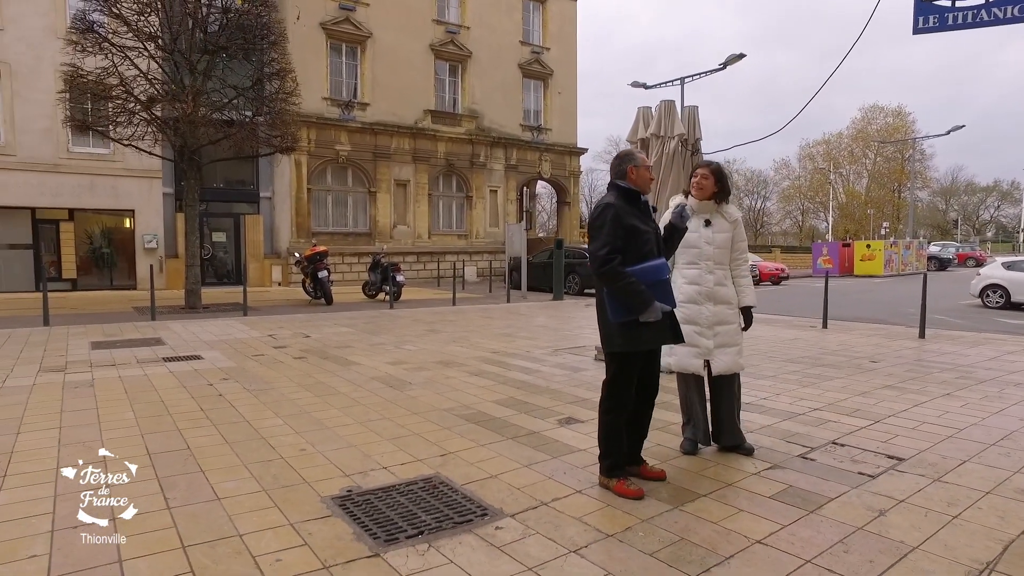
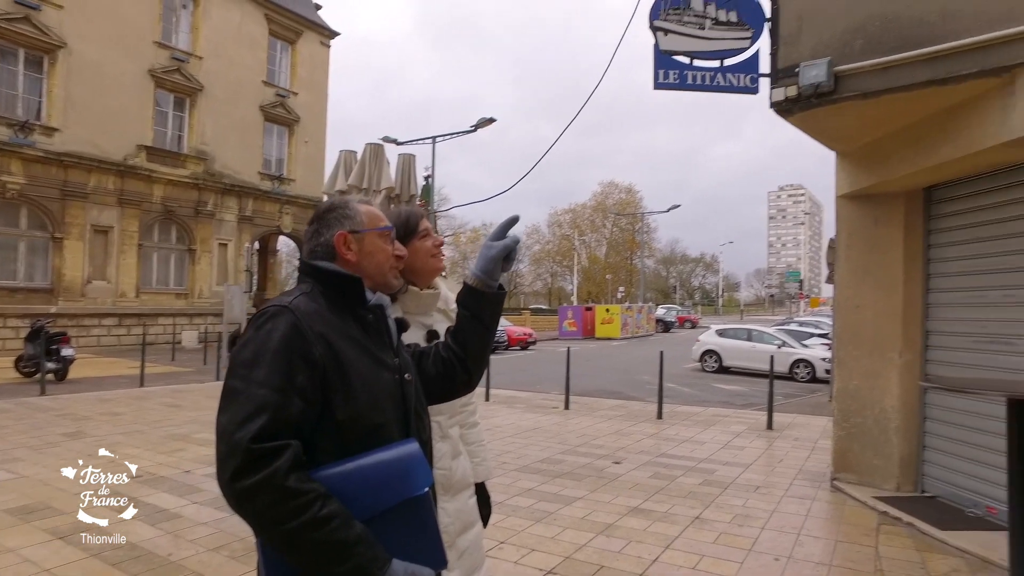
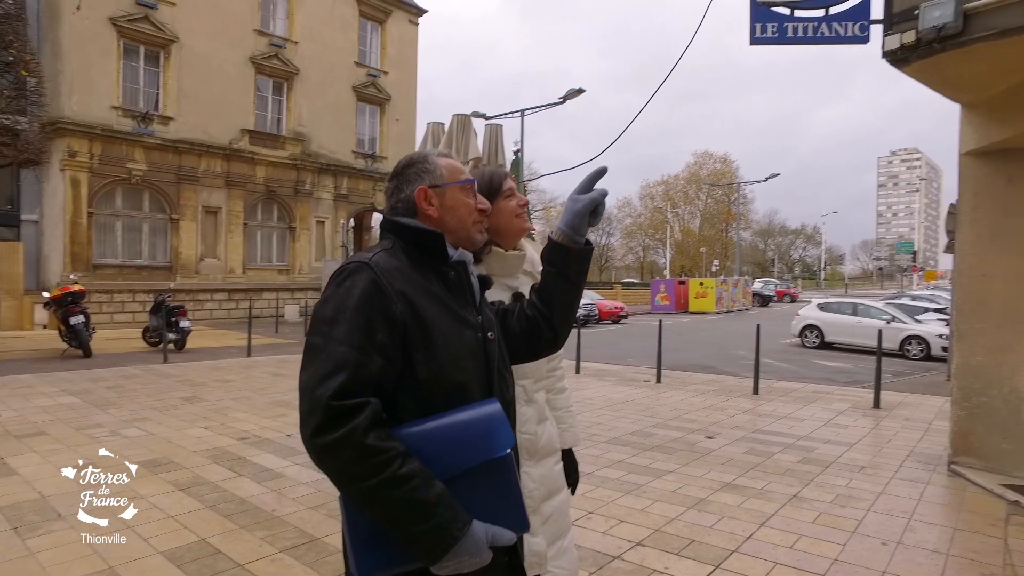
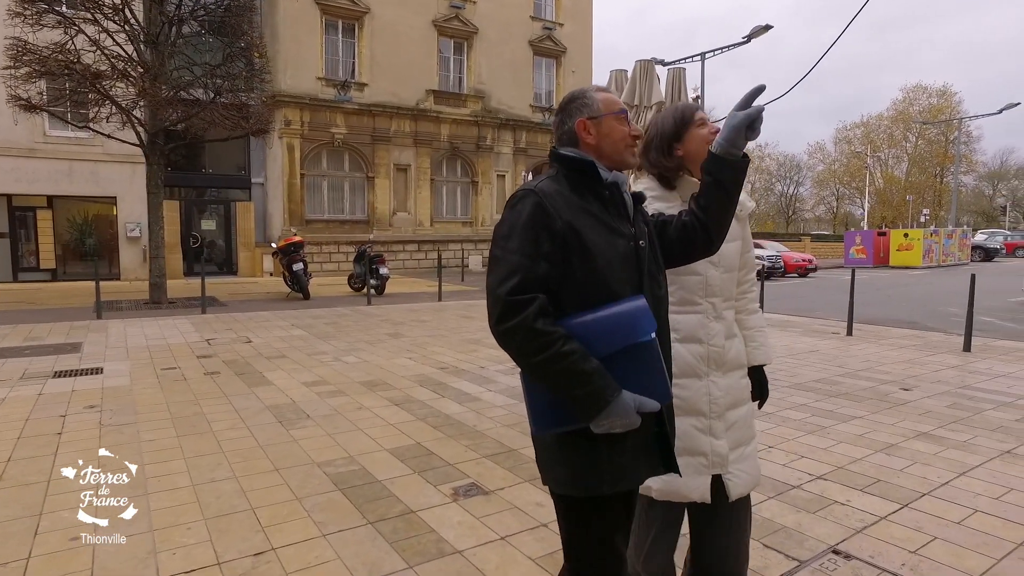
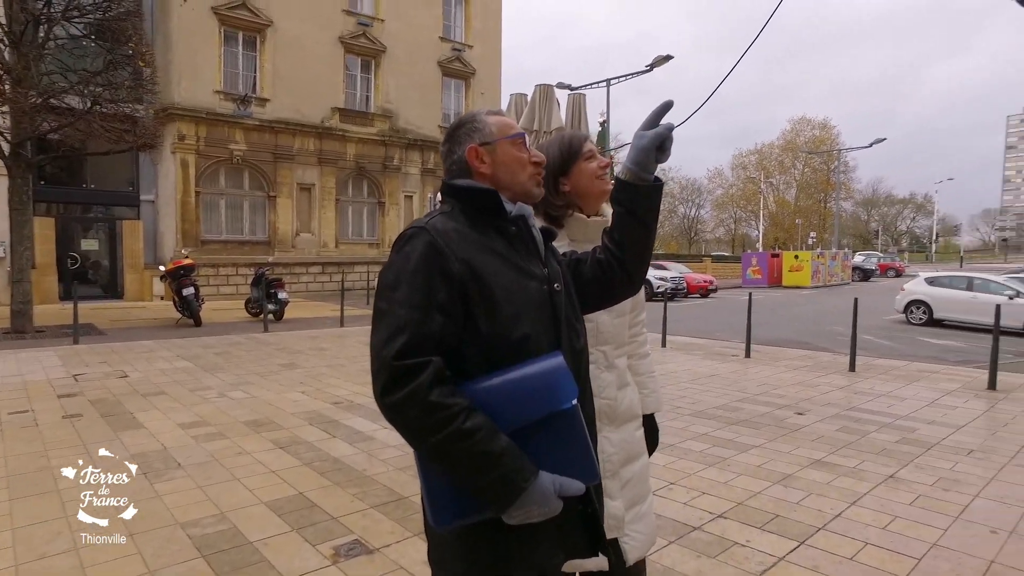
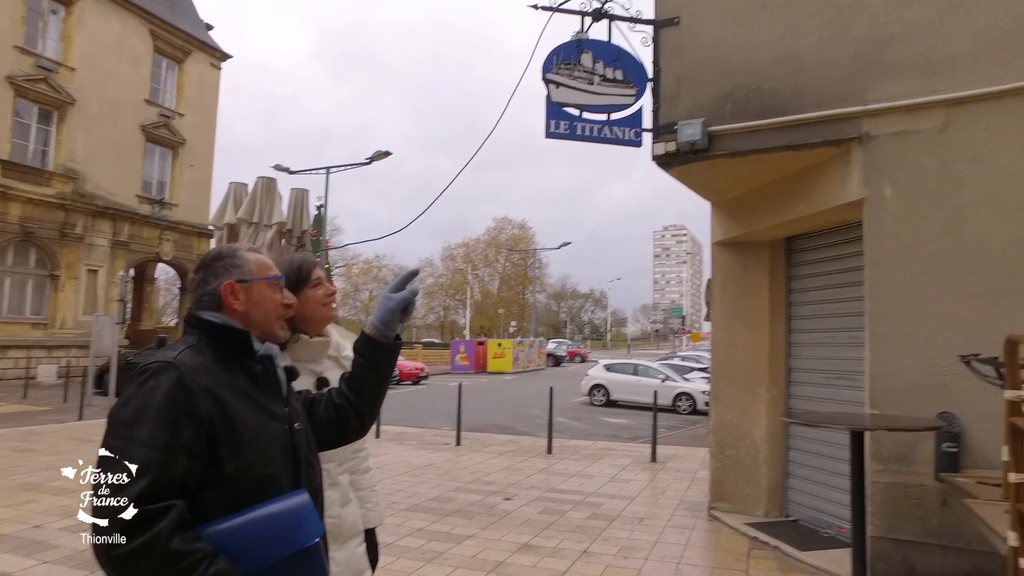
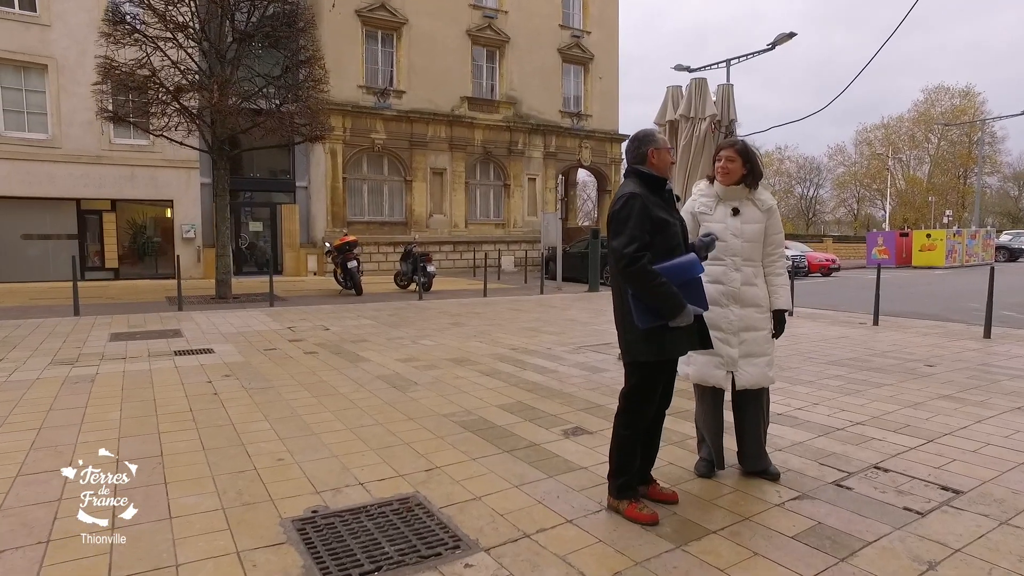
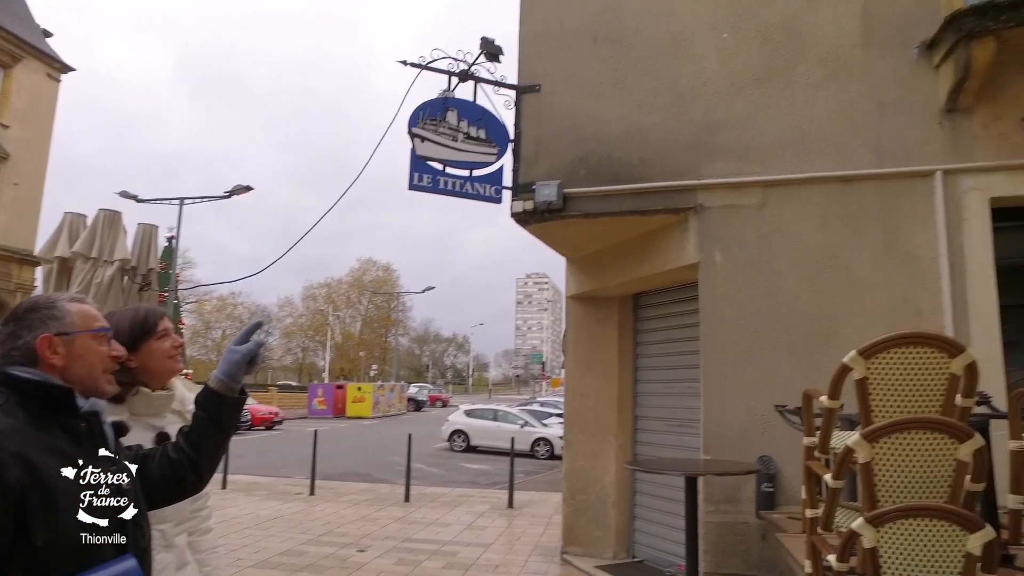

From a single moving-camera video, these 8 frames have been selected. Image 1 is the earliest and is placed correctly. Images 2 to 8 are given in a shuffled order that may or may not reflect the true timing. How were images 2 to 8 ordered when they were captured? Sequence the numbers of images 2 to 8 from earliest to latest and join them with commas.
7, 4, 5, 3, 2, 6, 8
